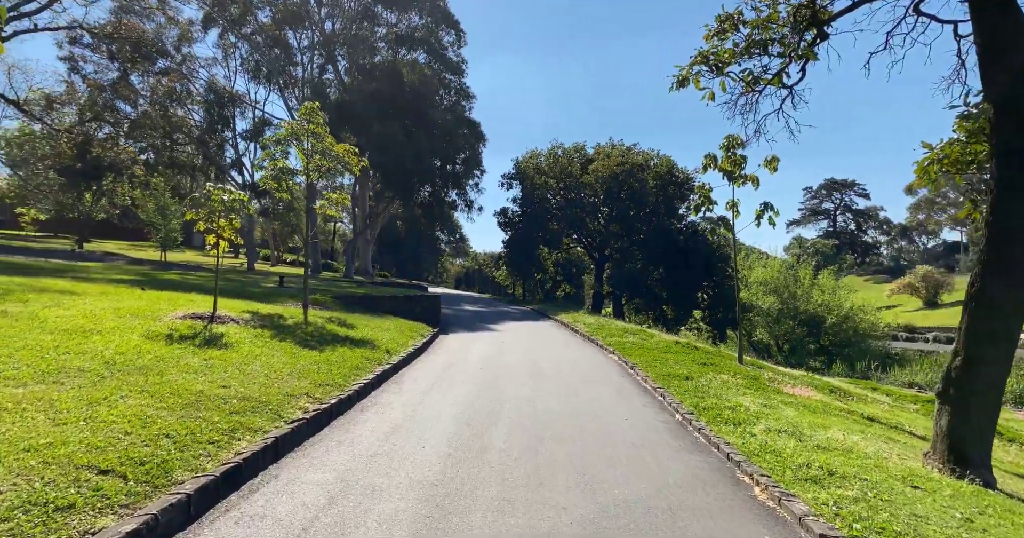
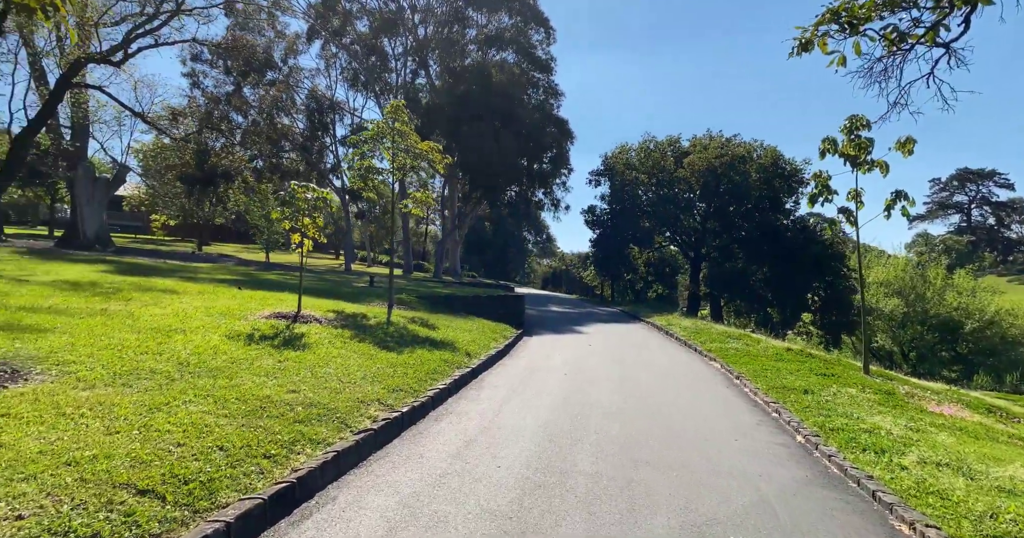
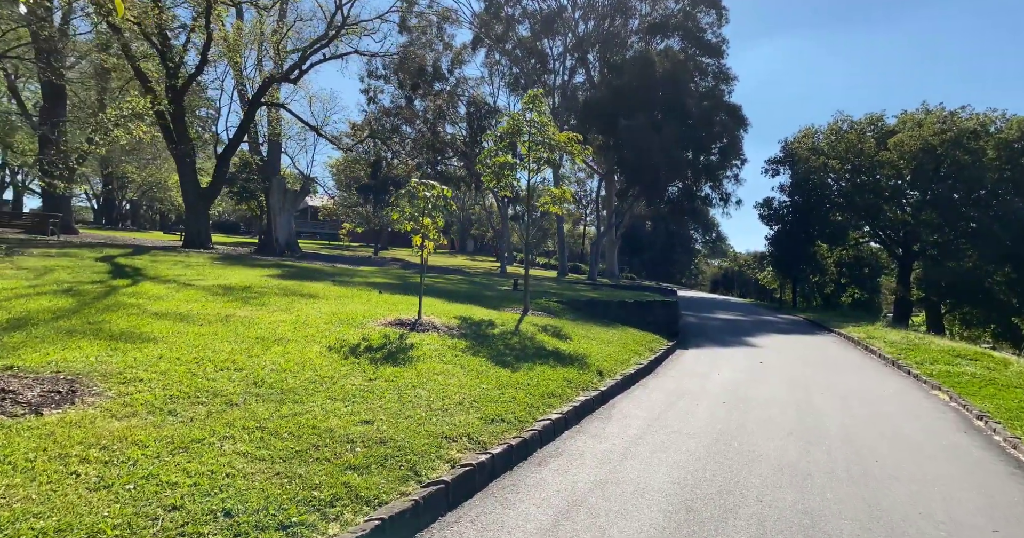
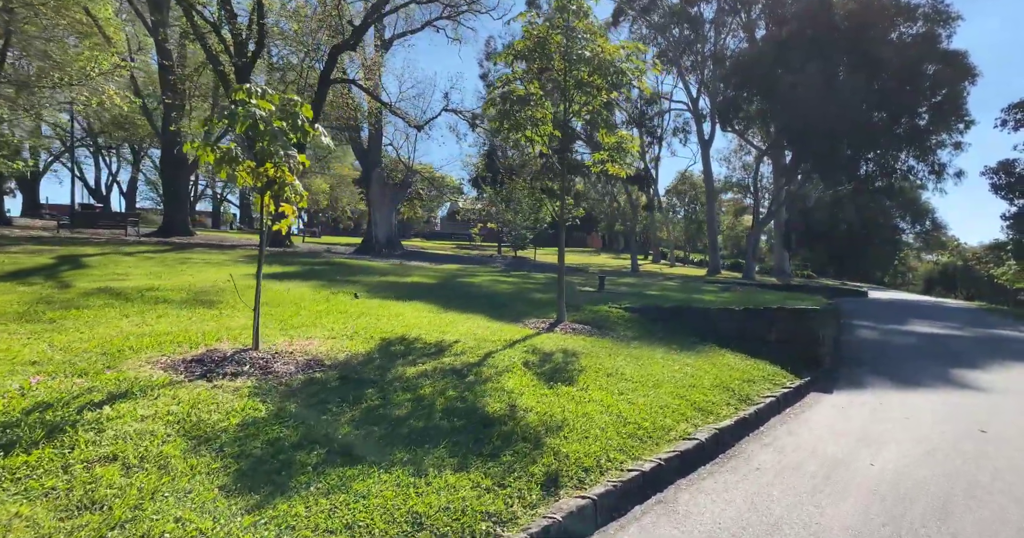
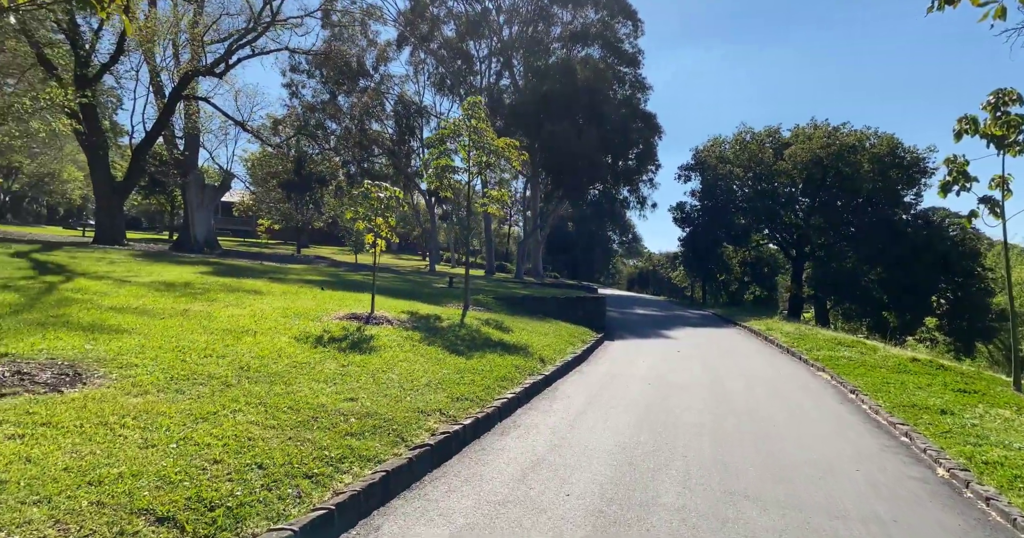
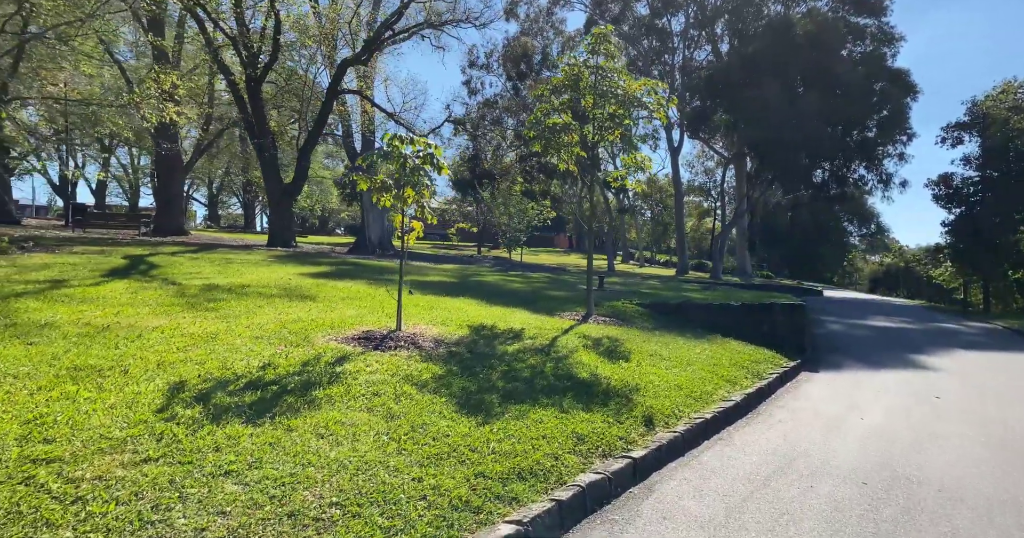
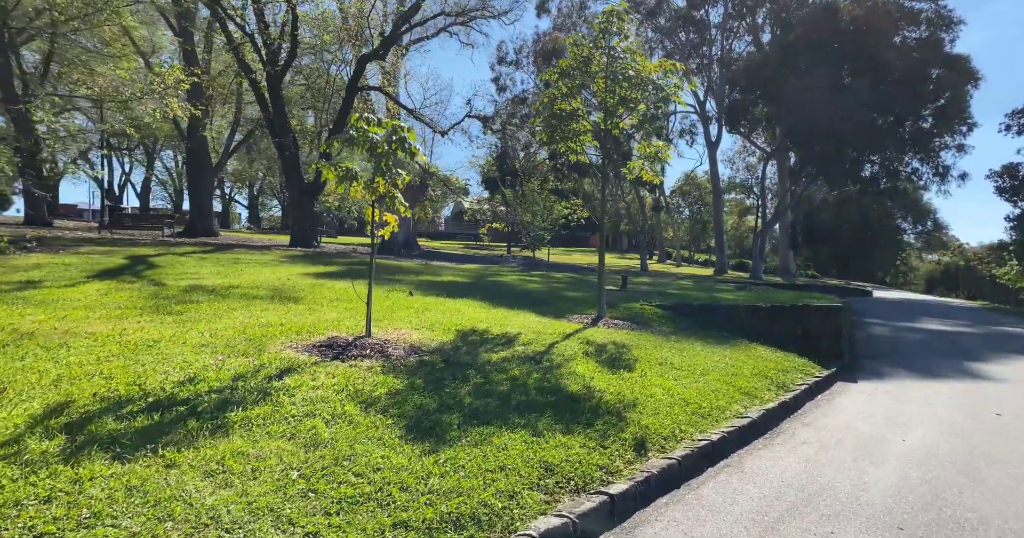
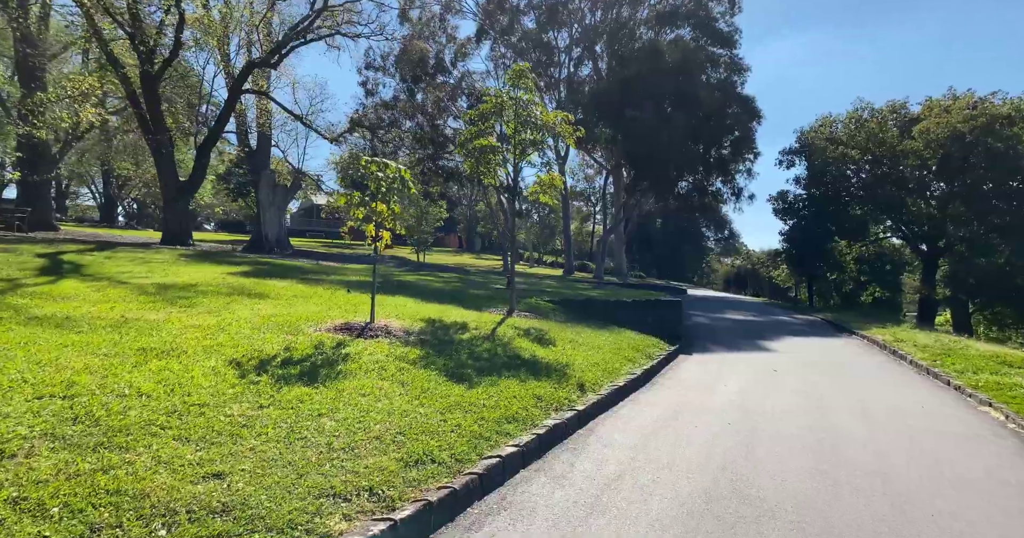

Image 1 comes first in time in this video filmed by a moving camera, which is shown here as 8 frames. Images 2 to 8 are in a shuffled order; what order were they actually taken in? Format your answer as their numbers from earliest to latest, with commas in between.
2, 5, 3, 8, 6, 7, 4
